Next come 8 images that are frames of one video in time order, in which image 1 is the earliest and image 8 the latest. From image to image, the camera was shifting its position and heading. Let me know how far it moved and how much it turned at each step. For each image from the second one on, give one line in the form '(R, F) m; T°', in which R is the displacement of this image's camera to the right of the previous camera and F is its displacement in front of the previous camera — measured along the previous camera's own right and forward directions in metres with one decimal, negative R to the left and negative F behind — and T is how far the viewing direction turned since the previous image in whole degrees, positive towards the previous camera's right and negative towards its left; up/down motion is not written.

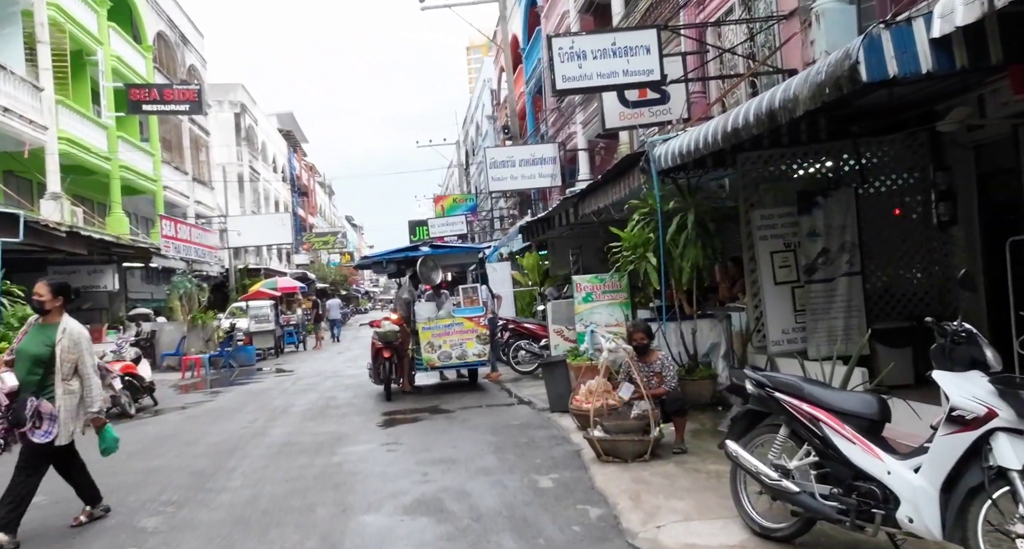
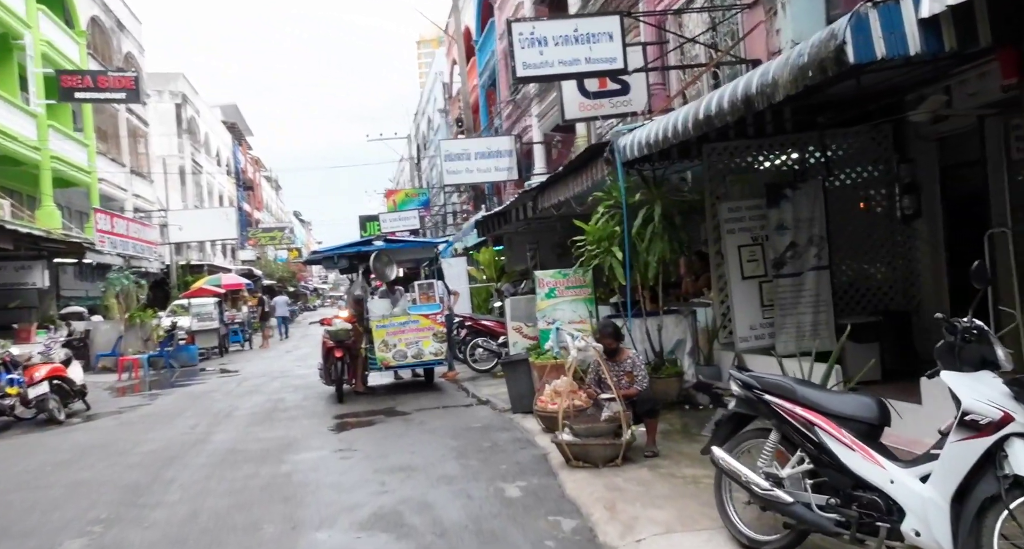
(-0.1, +0.4) m; +3°
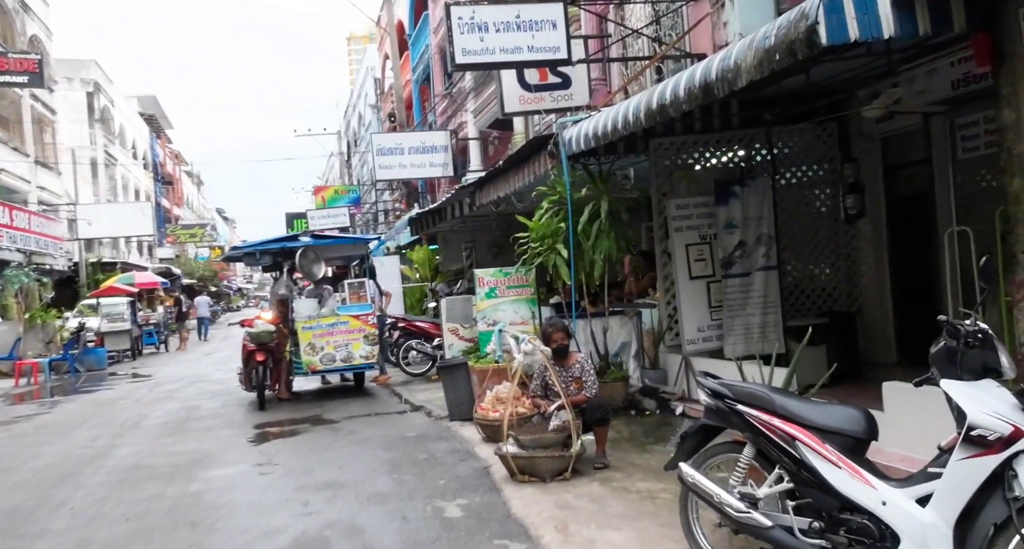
(-0.1, +0.5) m; +5°
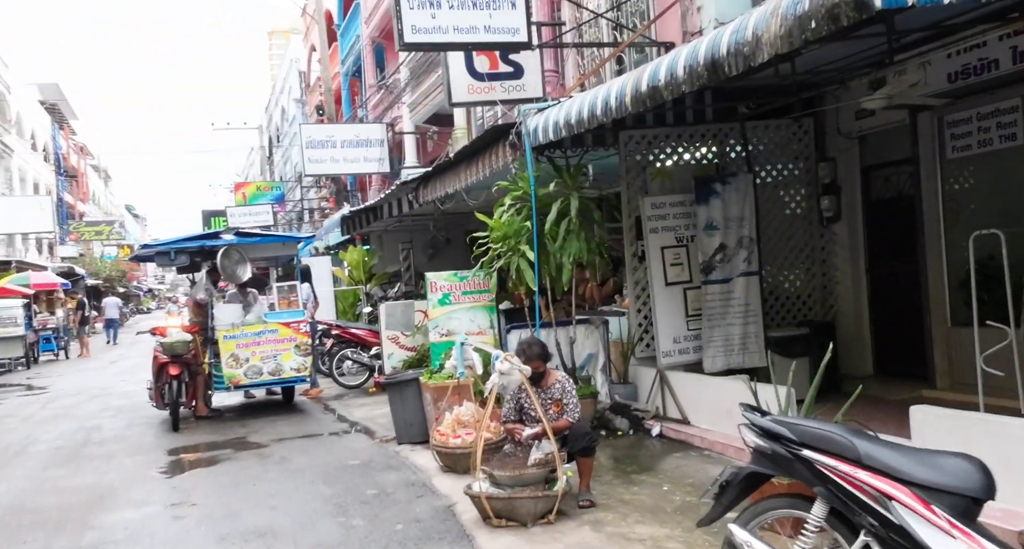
(-0.3, +0.9) m; +5°
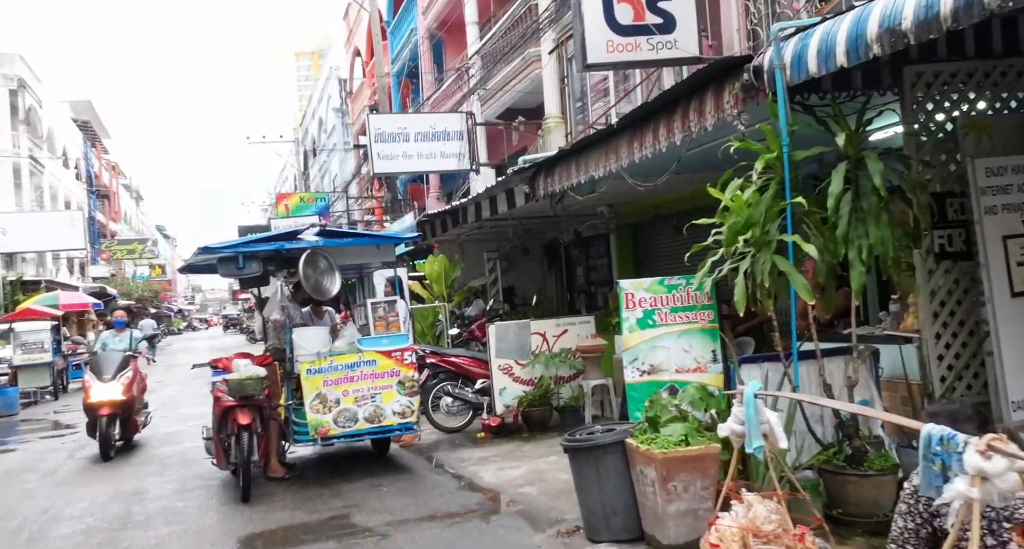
(-1.2, +2.5) m; -2°
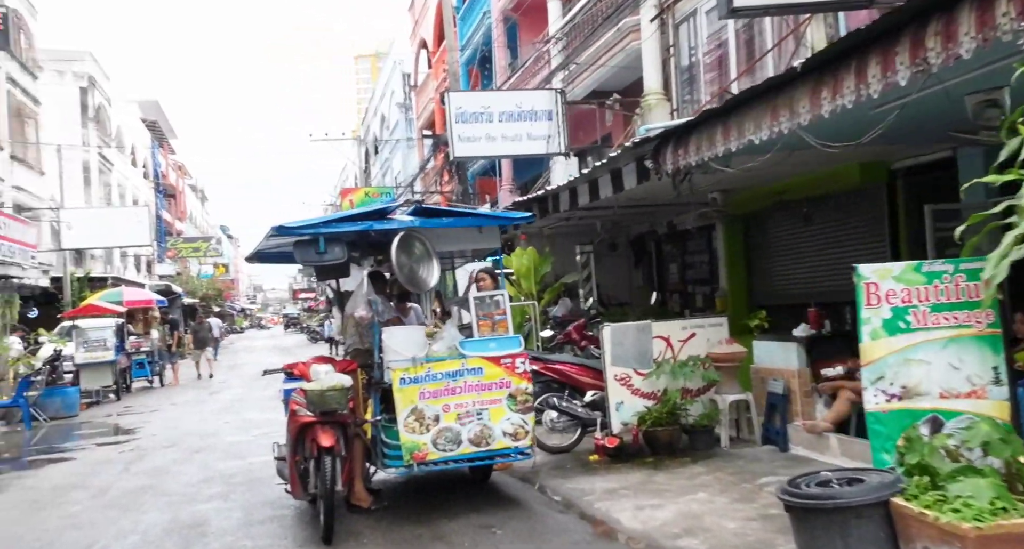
(-0.6, +1.5) m; -4°
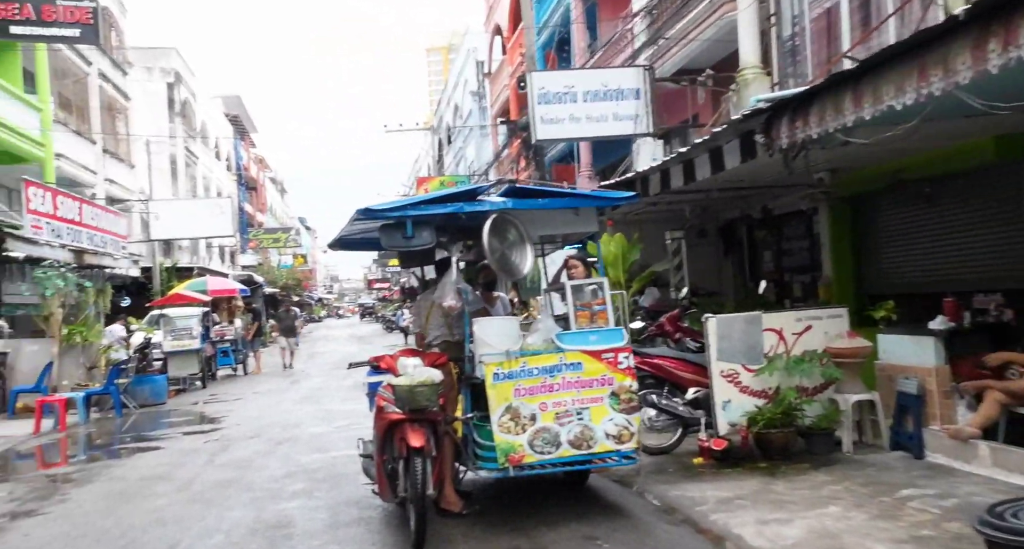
(-0.2, +0.6) m; -5°
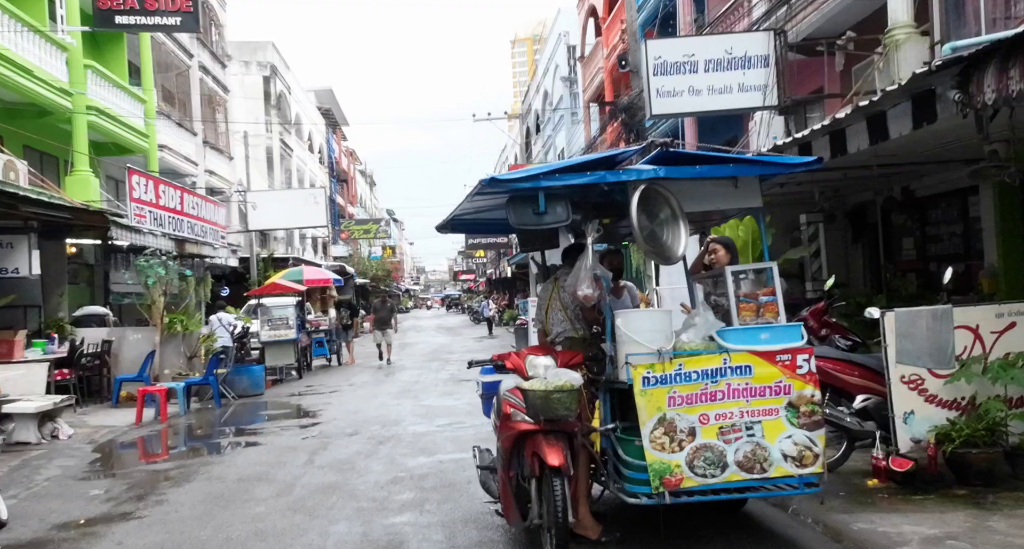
(-0.4, +1.0) m; -6°
